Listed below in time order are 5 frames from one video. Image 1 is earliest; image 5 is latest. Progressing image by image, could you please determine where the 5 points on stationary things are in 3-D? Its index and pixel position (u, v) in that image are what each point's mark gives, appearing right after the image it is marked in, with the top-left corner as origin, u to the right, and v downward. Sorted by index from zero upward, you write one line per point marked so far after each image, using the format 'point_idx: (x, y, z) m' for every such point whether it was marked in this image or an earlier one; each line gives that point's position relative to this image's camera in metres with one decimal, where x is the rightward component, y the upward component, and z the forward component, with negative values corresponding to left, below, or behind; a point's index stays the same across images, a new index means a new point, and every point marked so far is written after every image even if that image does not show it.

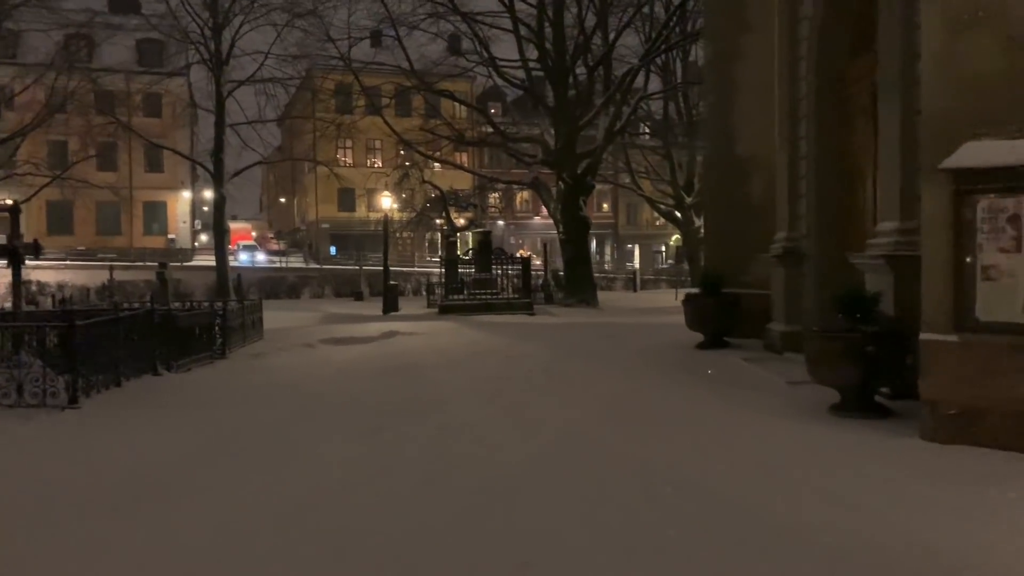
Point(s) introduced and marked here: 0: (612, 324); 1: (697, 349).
0: (+2.0, -0.7, +17.1) m
1: (+2.6, -0.9, +12.2) m
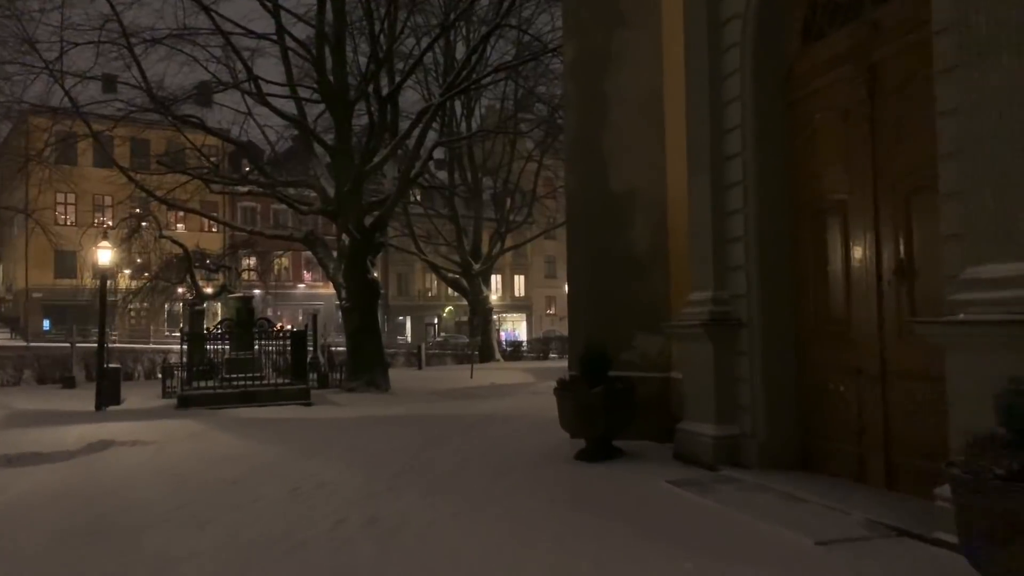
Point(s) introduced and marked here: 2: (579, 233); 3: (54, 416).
0: (-1.3, -2.0, +12.9) m
1: (+0.6, -1.7, +8.4) m
2: (+0.8, +0.6, +9.9) m
3: (-8.0, -2.2, +15.1) m
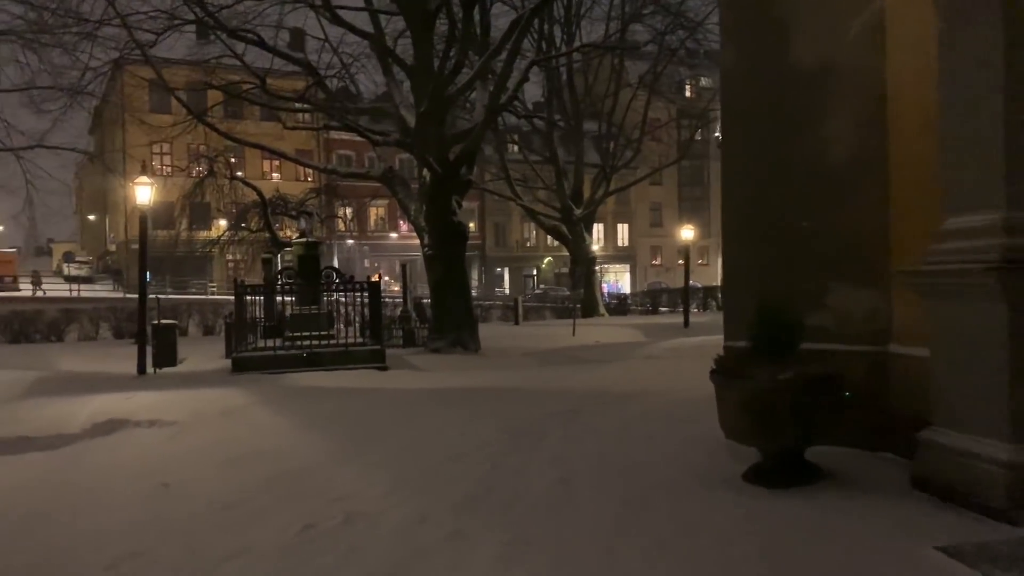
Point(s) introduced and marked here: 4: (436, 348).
0: (0.0, -1.3, +10.1) m
1: (+1.5, -1.2, +5.4) m
2: (+1.8, +1.2, +6.7) m
3: (-6.4, -1.4, +13.0) m
4: (-1.4, -1.1, +16.3) m
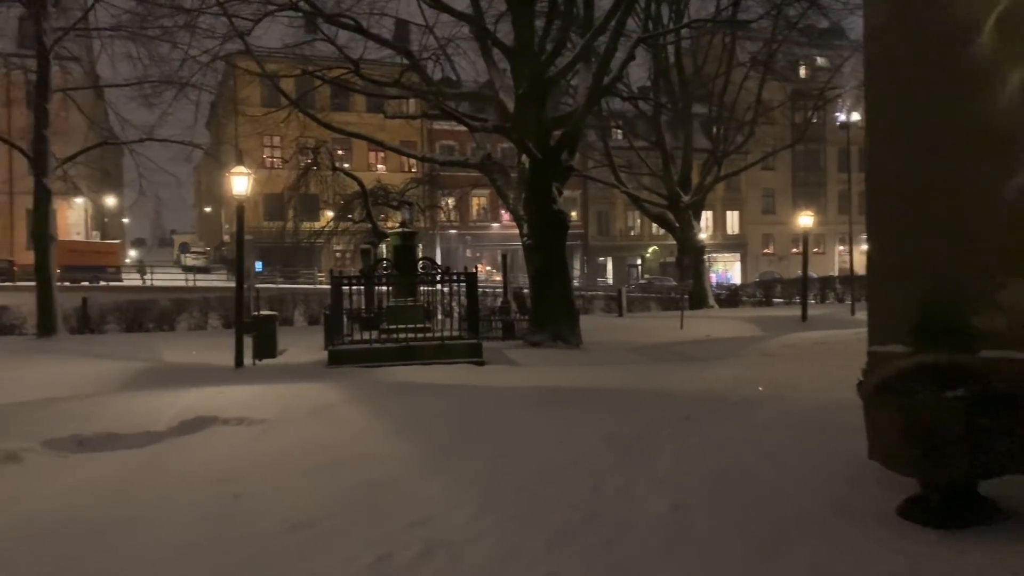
0: (+1.2, -1.2, +9.3) m
1: (+2.0, -1.2, +4.4) m
2: (+2.5, +1.2, +5.6) m
3: (-4.8, -1.3, +13.0) m
4: (+0.5, -1.0, +15.6) m
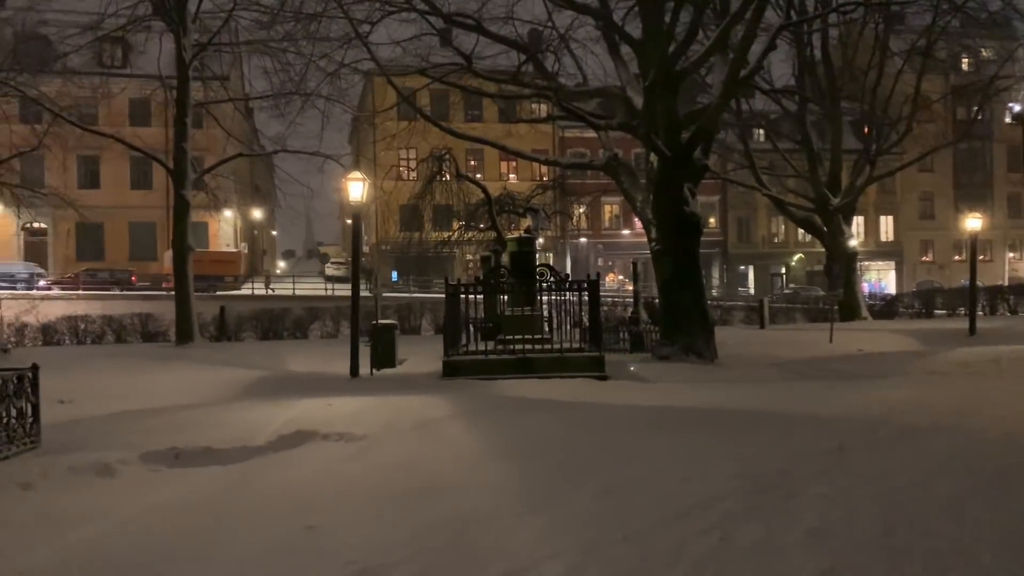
0: (+2.3, -1.2, +8.1) m
1: (+2.4, -1.2, +3.2) m
2: (+3.1, +1.2, +4.4) m
3: (-3.0, -1.4, +12.7) m
4: (+2.6, -1.1, +14.5) m
